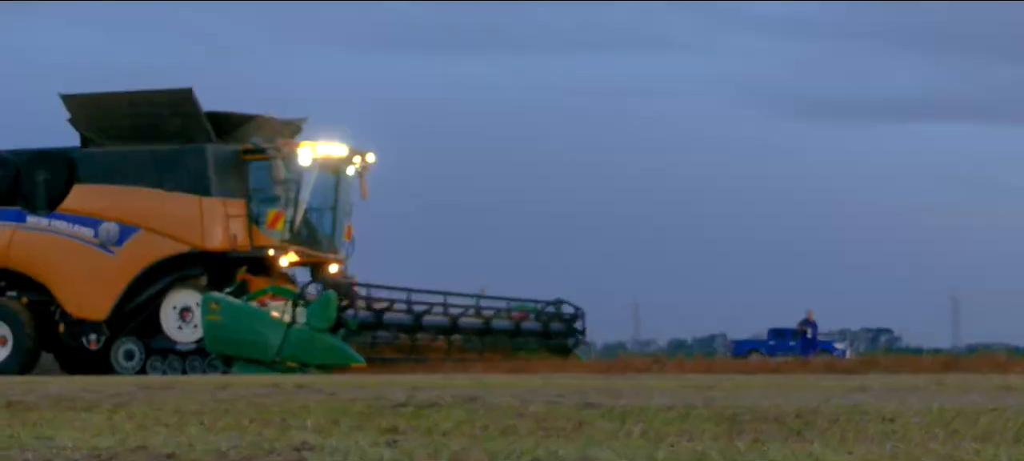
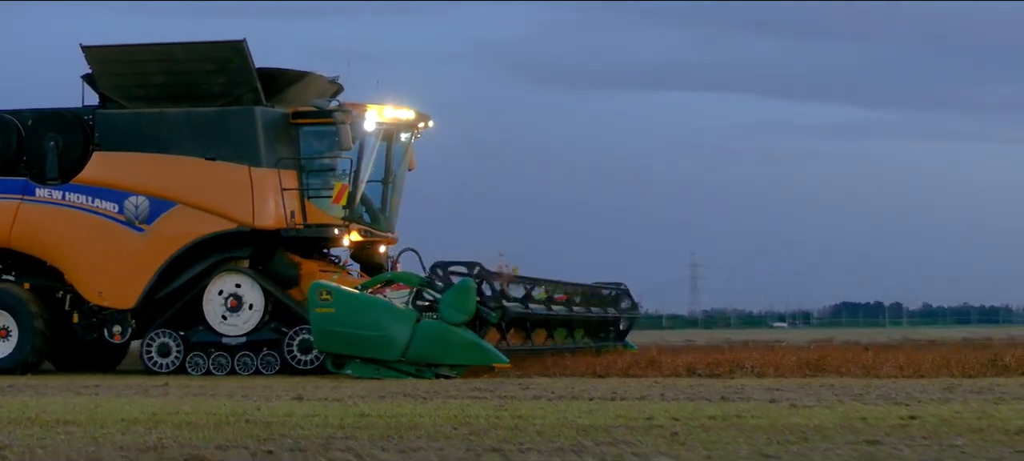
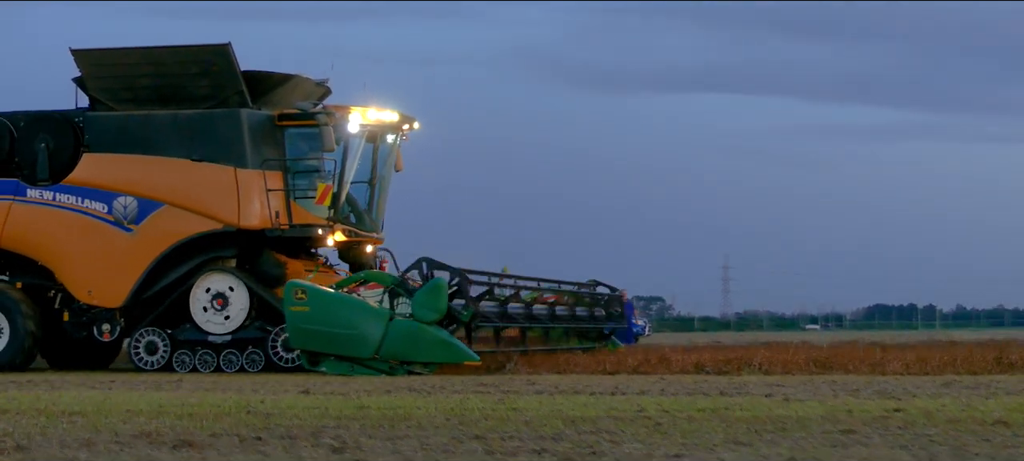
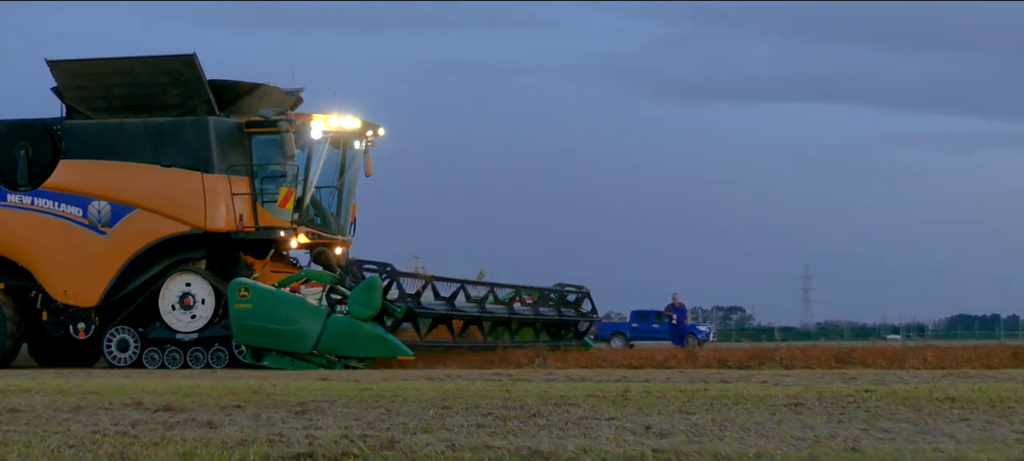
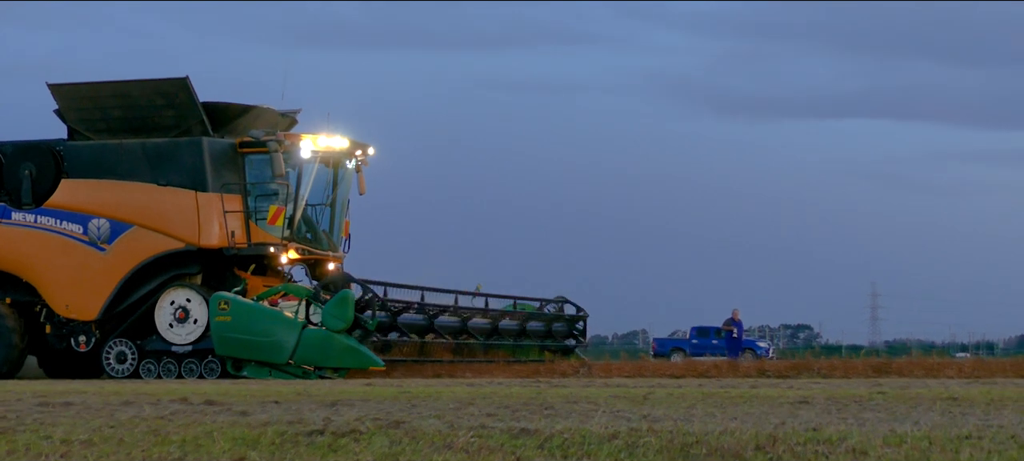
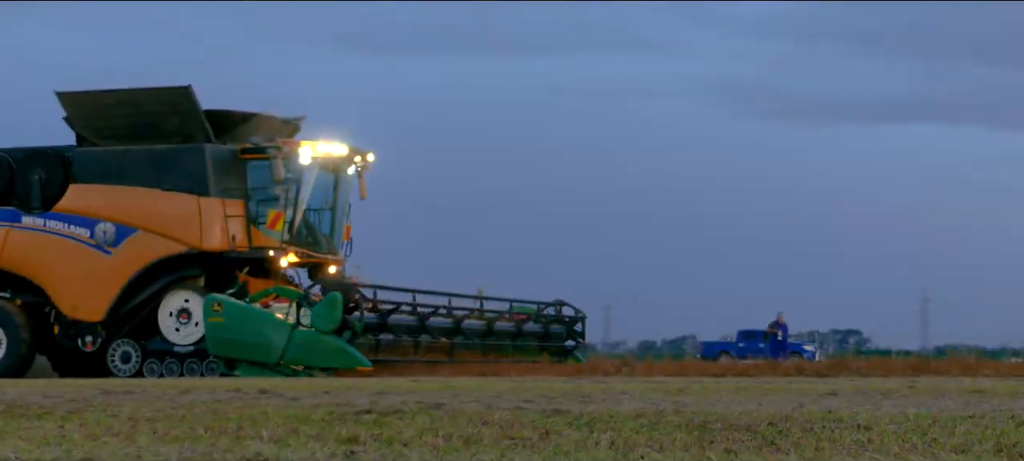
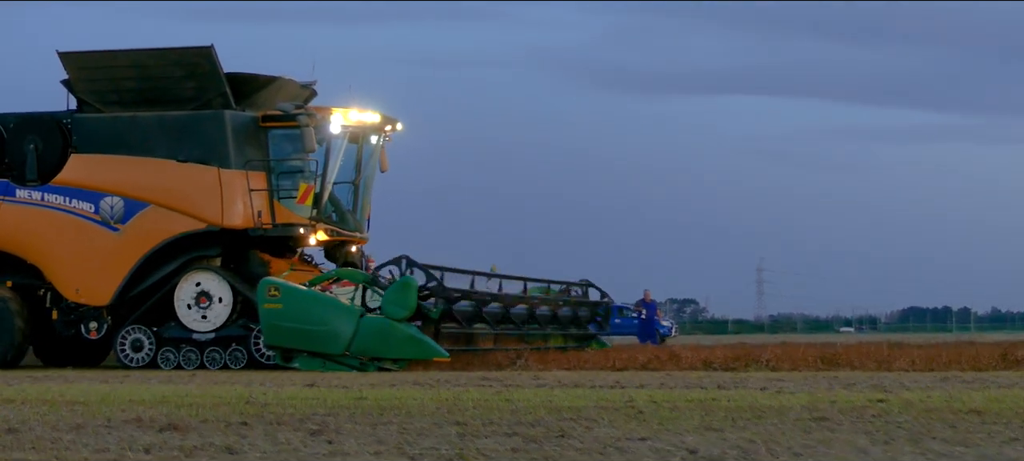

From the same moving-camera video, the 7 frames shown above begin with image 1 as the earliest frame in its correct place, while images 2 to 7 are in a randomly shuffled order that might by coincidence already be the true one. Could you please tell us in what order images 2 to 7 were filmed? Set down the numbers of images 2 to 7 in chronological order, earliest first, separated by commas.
6, 5, 4, 7, 3, 2
